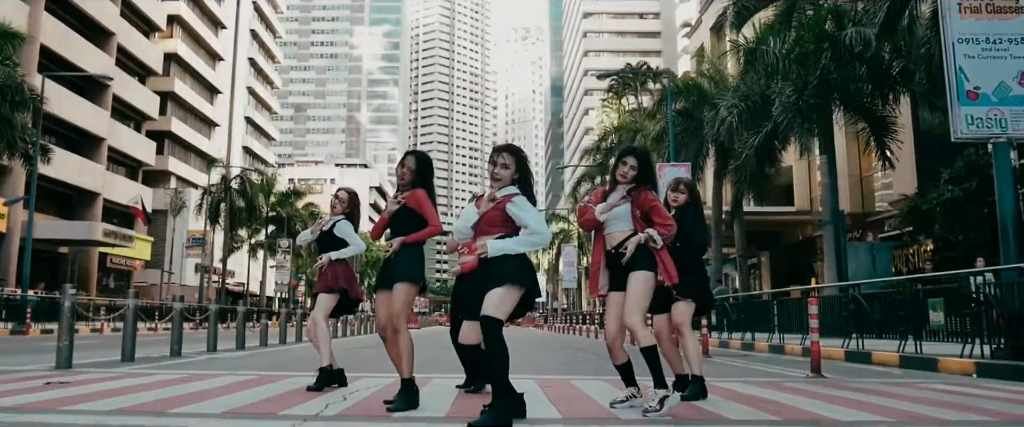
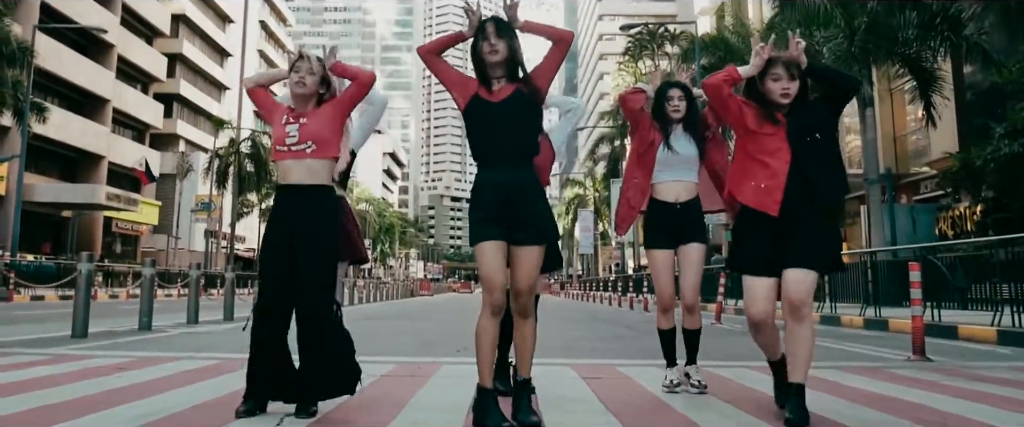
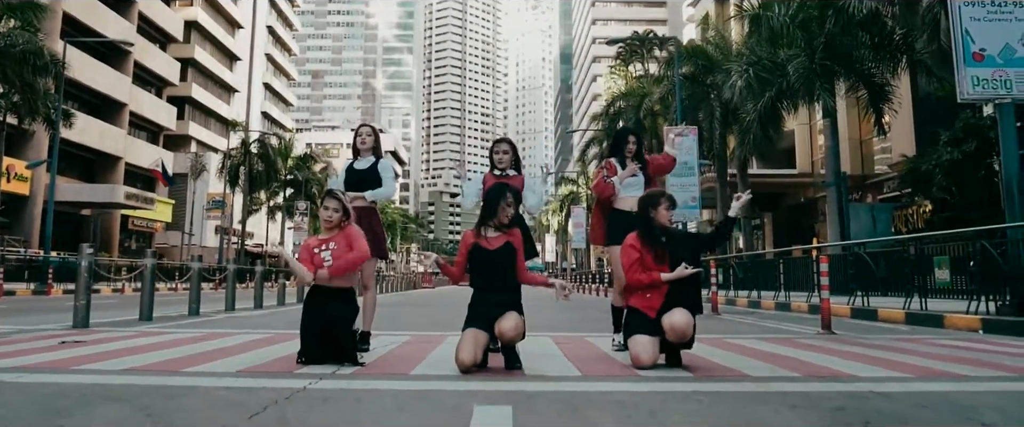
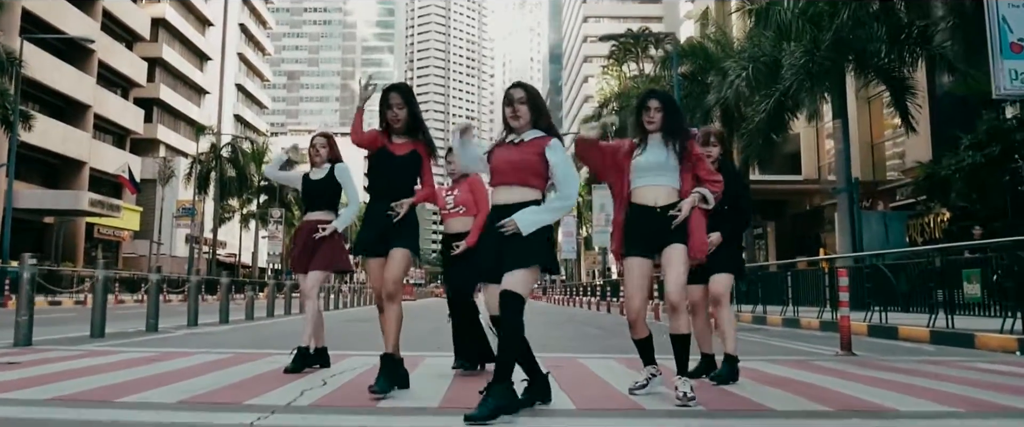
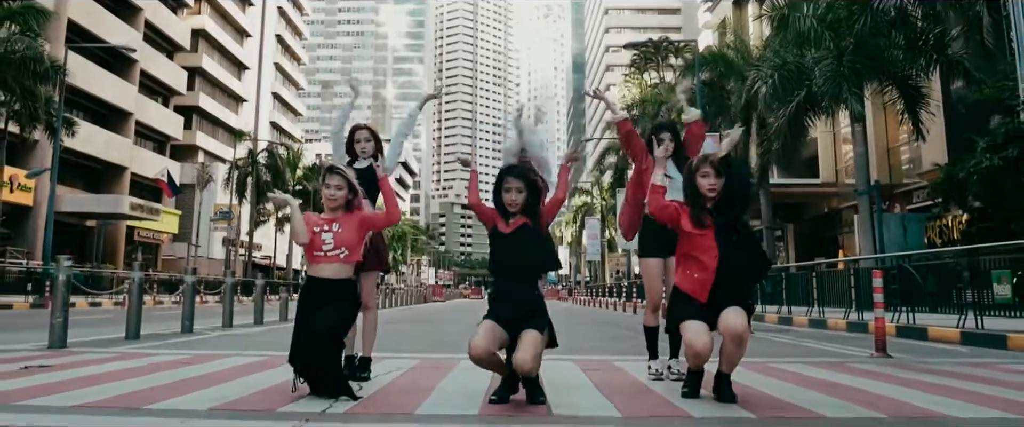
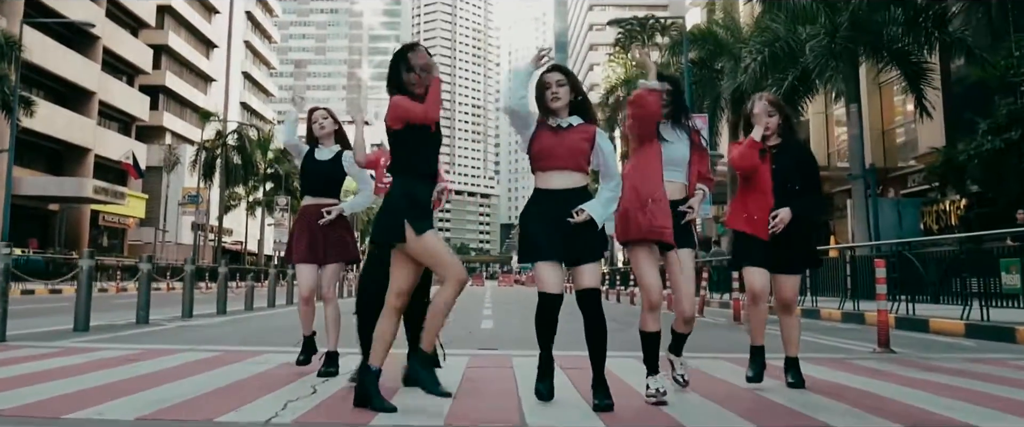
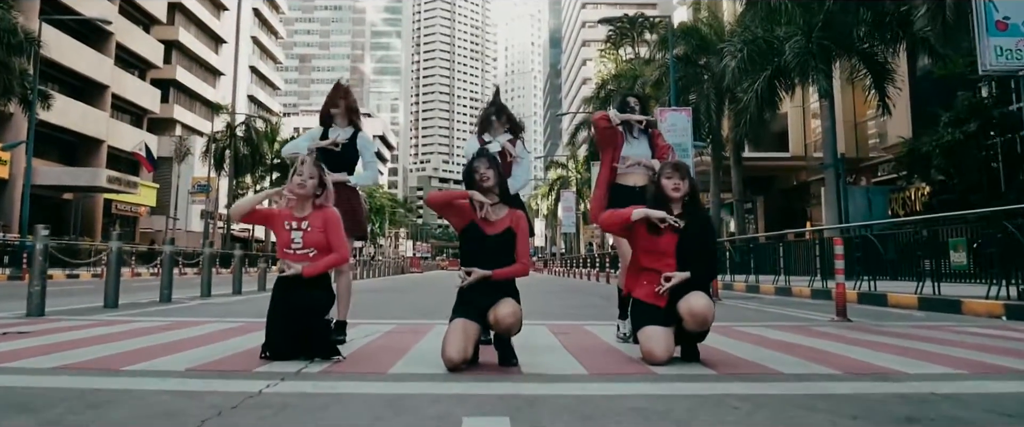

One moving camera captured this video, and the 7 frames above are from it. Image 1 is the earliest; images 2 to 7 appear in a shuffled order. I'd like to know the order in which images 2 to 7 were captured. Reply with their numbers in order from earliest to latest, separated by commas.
4, 6, 2, 5, 3, 7
